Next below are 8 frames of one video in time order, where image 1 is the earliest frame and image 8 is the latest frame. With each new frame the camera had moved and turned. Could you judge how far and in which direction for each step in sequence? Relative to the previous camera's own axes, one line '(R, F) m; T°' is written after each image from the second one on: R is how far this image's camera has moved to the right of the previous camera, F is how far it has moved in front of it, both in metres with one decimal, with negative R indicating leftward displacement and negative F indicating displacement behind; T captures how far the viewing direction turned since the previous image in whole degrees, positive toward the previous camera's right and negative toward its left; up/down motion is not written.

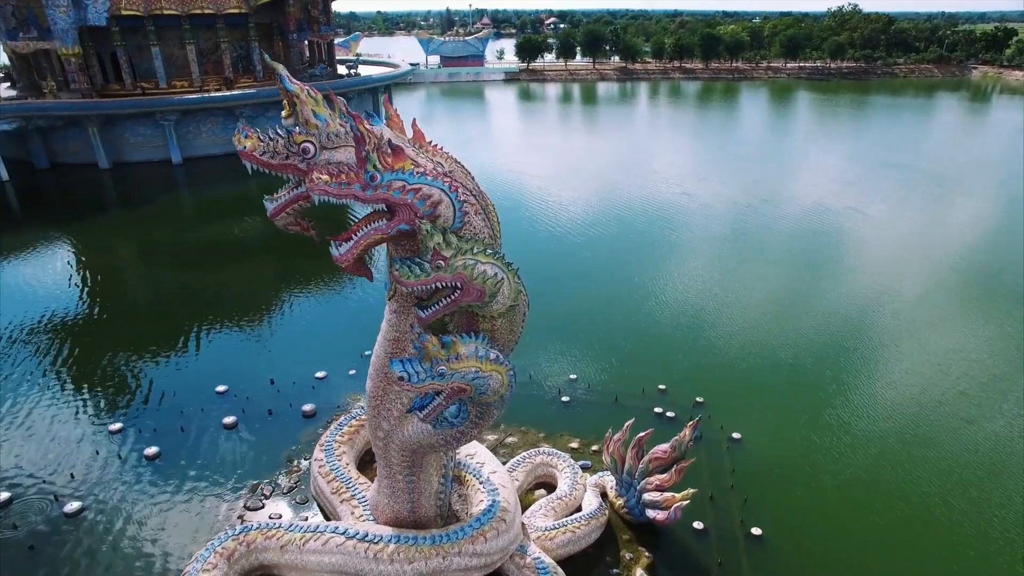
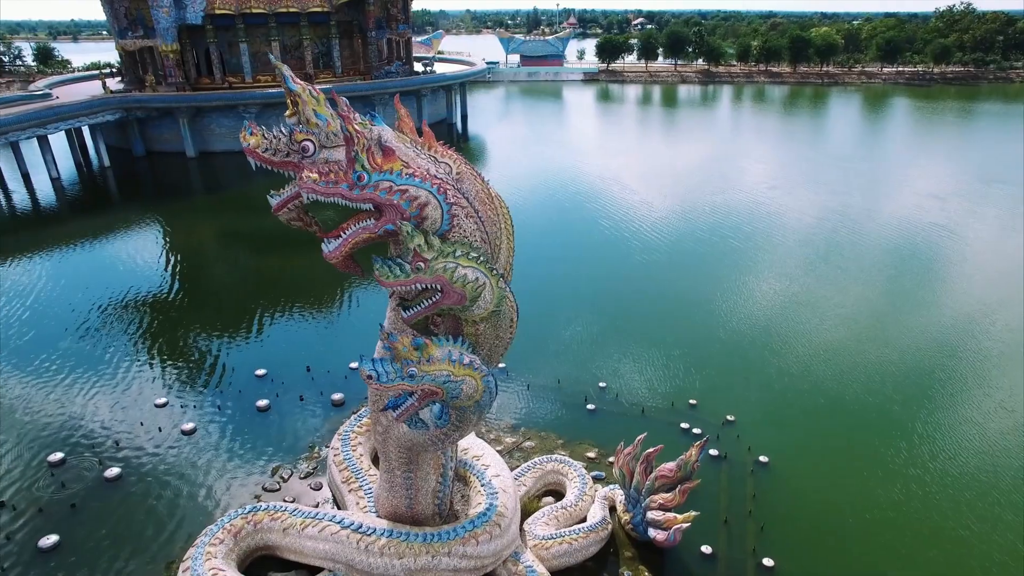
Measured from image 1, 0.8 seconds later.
(+0.8, +0.1) m; -7°
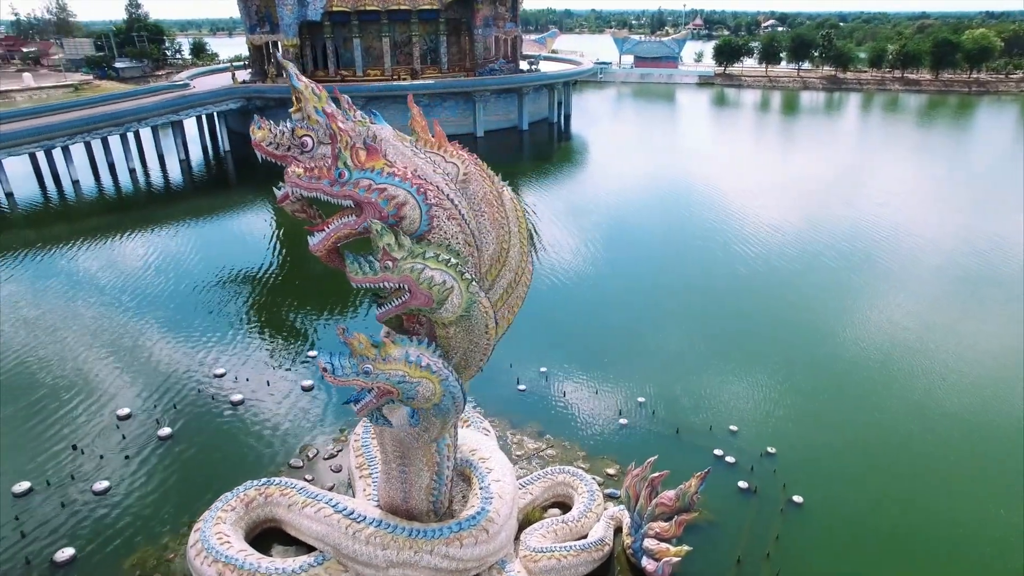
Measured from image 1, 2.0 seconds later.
(+1.1, +0.2) m; -10°
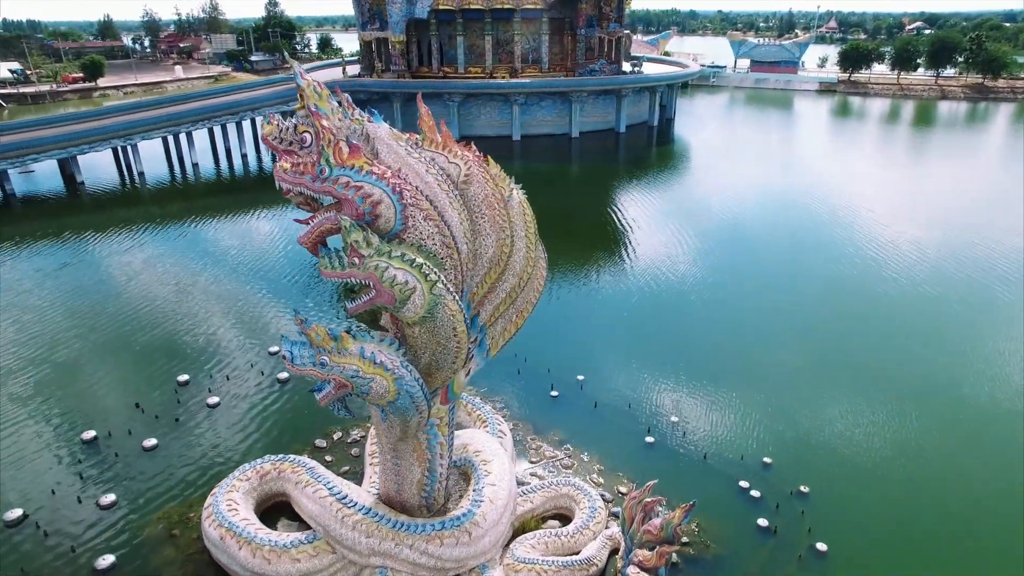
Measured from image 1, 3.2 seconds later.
(+1.1, +0.2) m; -10°
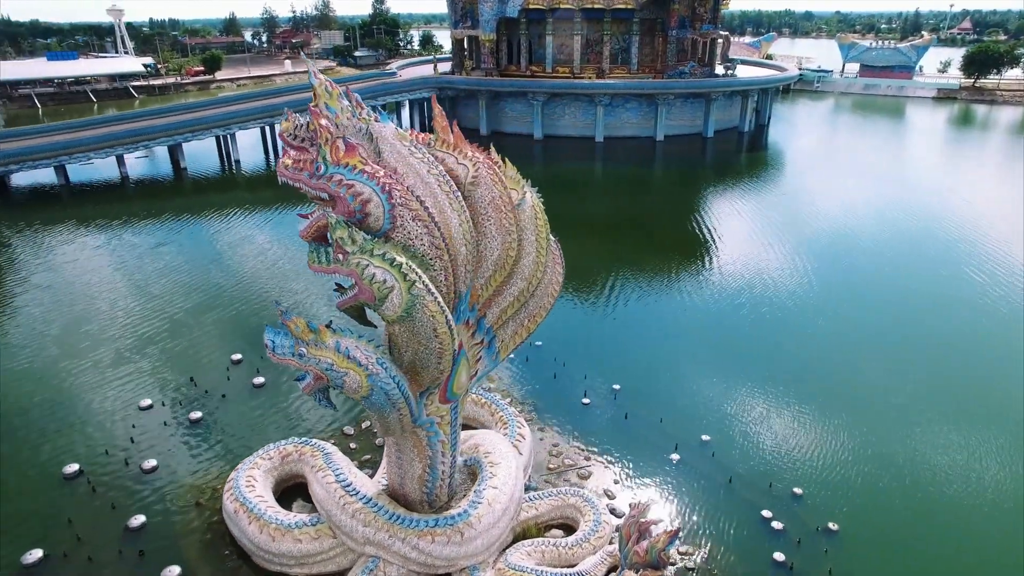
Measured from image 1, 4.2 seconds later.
(+0.9, +0.1) m; -8°
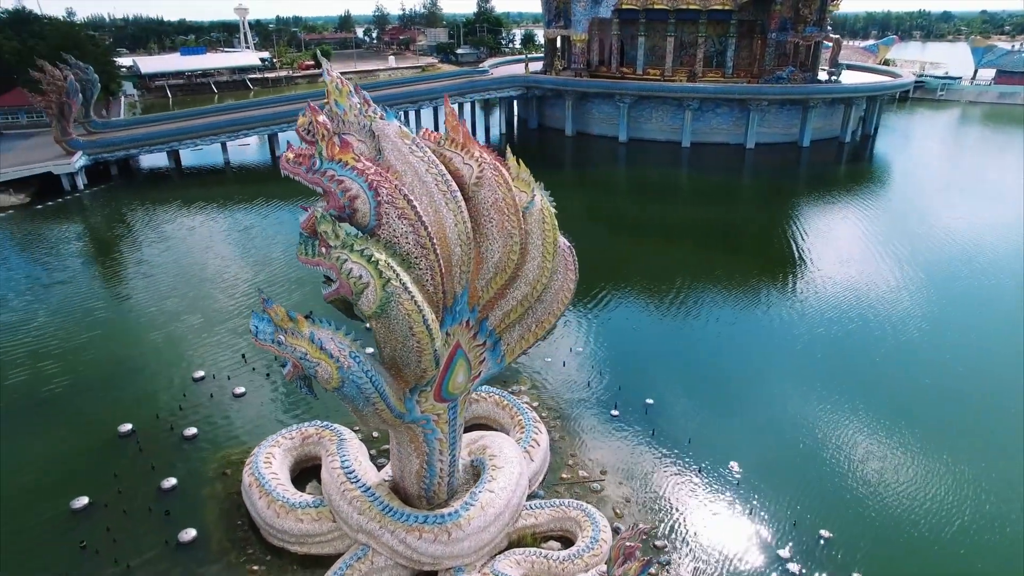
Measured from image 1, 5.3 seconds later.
(+1.0, +0.2) m; -8°
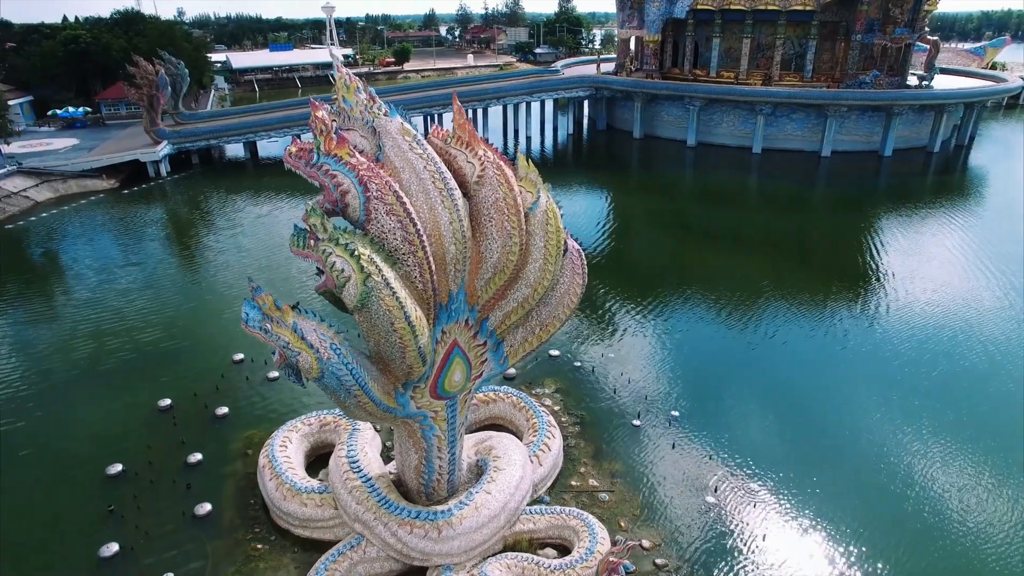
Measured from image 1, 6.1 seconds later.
(+0.8, +0.1) m; -7°
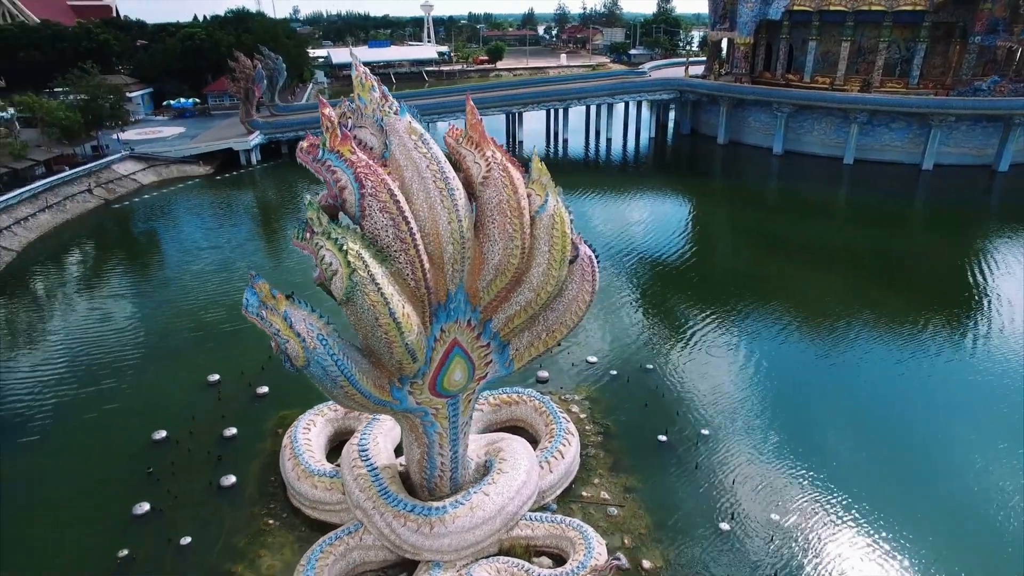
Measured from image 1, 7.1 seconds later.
(+0.9, +0.1) m; -8°
